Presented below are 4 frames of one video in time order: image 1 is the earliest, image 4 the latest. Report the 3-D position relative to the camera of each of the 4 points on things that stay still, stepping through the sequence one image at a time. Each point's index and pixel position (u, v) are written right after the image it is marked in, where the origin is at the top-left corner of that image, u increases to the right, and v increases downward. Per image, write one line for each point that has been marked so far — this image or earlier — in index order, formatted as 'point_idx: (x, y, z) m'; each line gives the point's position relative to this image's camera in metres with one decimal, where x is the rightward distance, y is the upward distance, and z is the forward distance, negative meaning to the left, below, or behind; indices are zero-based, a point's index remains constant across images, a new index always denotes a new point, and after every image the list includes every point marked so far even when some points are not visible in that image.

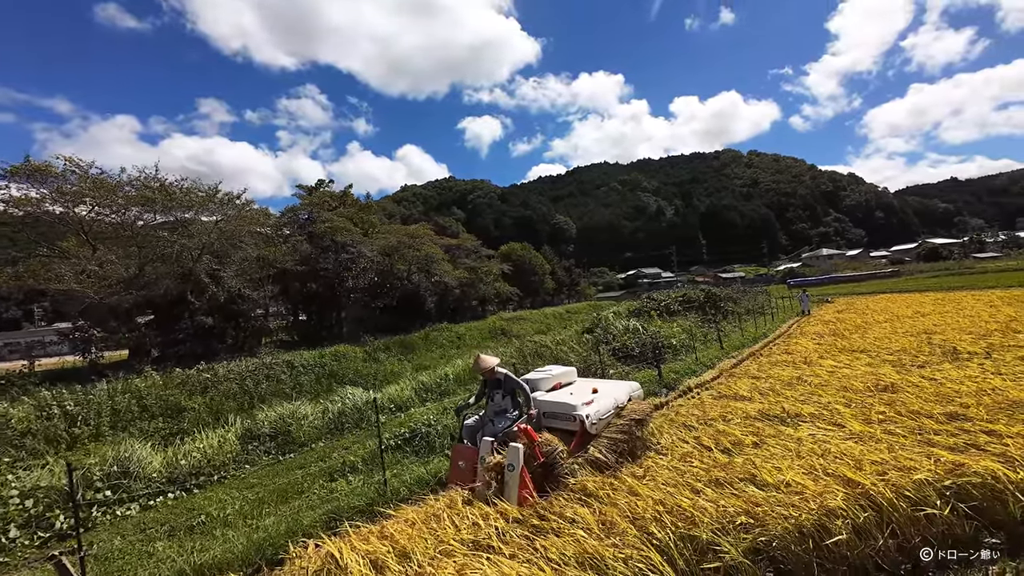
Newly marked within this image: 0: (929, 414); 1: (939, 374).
0: (+5.2, -1.6, +5.3) m
1: (+7.3, -1.5, +7.3) m
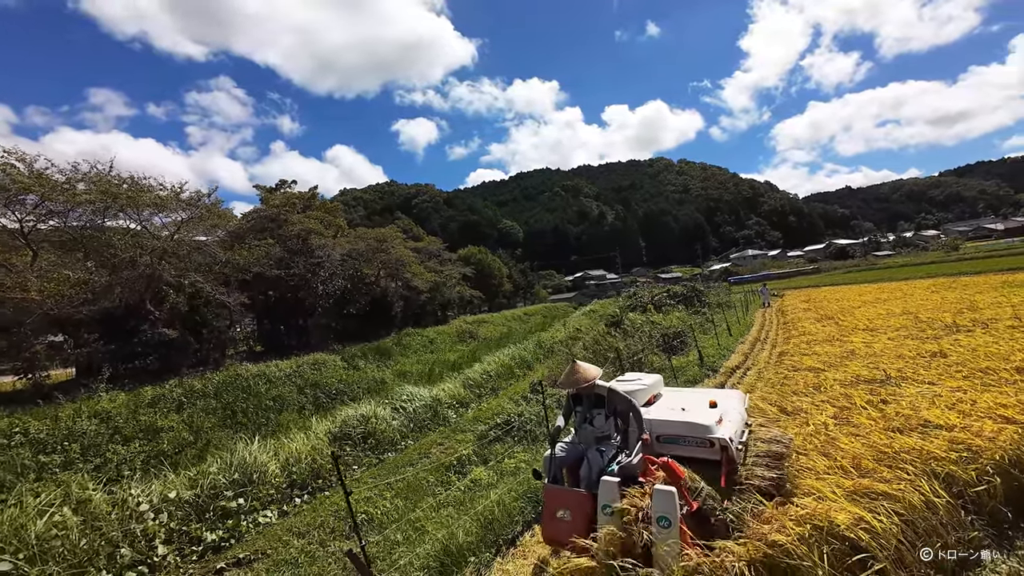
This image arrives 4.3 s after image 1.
0: (+7.2, -1.2, +6.3) m
1: (+9.0, -1.1, +8.5) m
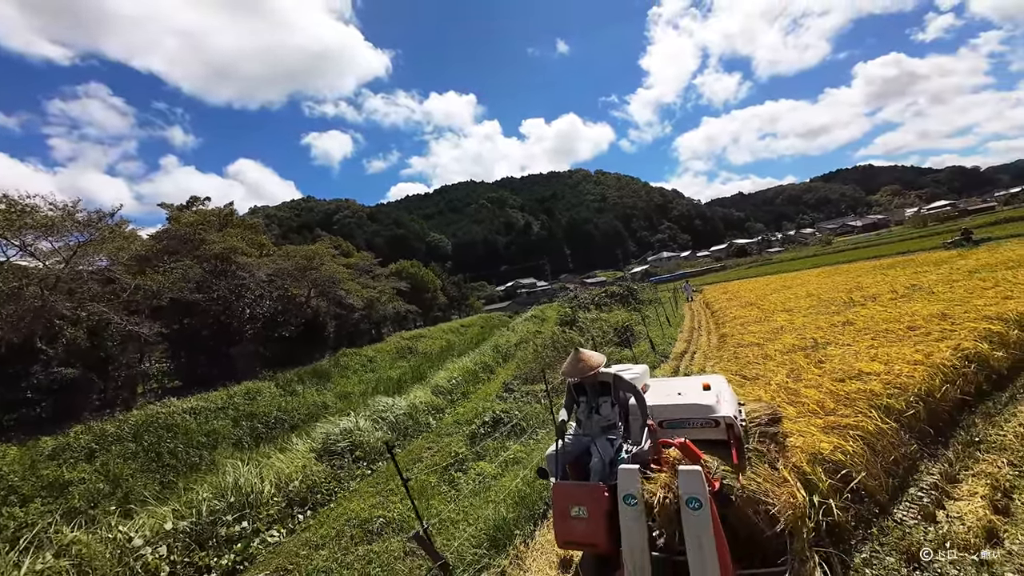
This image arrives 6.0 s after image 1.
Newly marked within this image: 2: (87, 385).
0: (+7.0, -0.7, +7.7) m
1: (+8.4, -0.6, +10.2) m
2: (-16.3, -3.8, +16.7) m
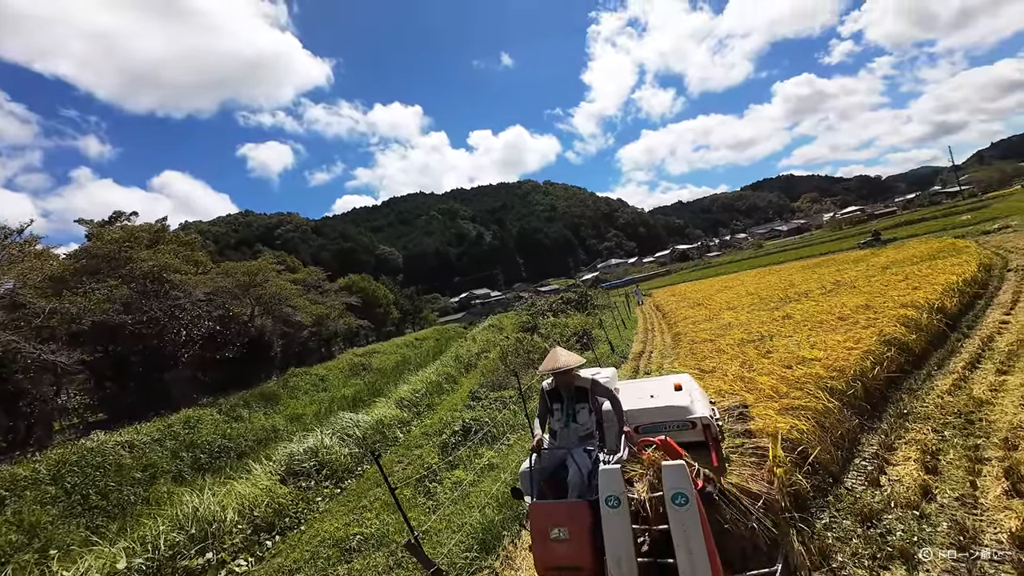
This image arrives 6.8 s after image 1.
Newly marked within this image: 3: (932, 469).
0: (+6.4, -0.6, +8.5) m
1: (+7.5, -0.5, +11.2) m
2: (-17.6, -4.7, +14.8) m
3: (+3.8, -1.7, +3.9) m
